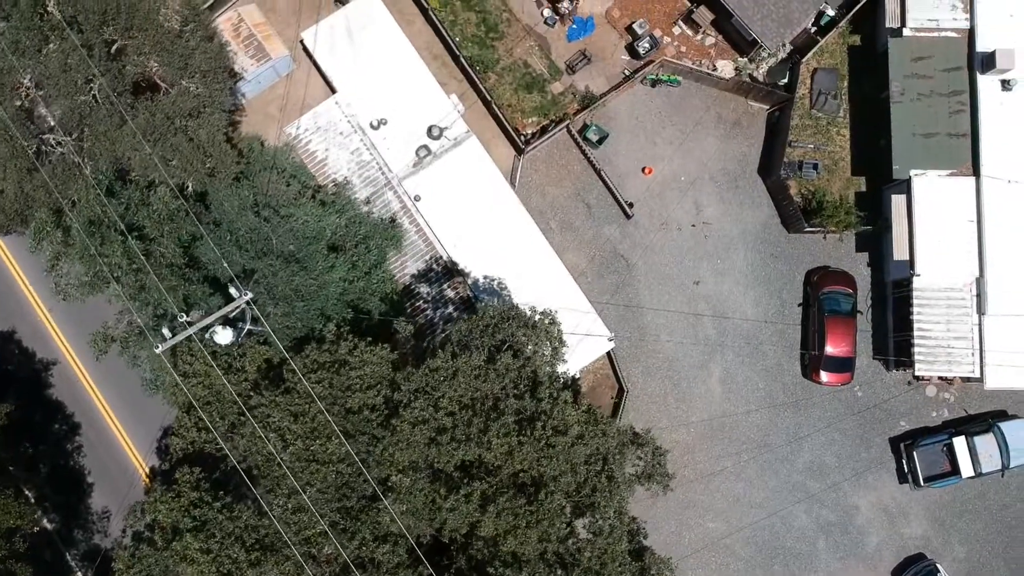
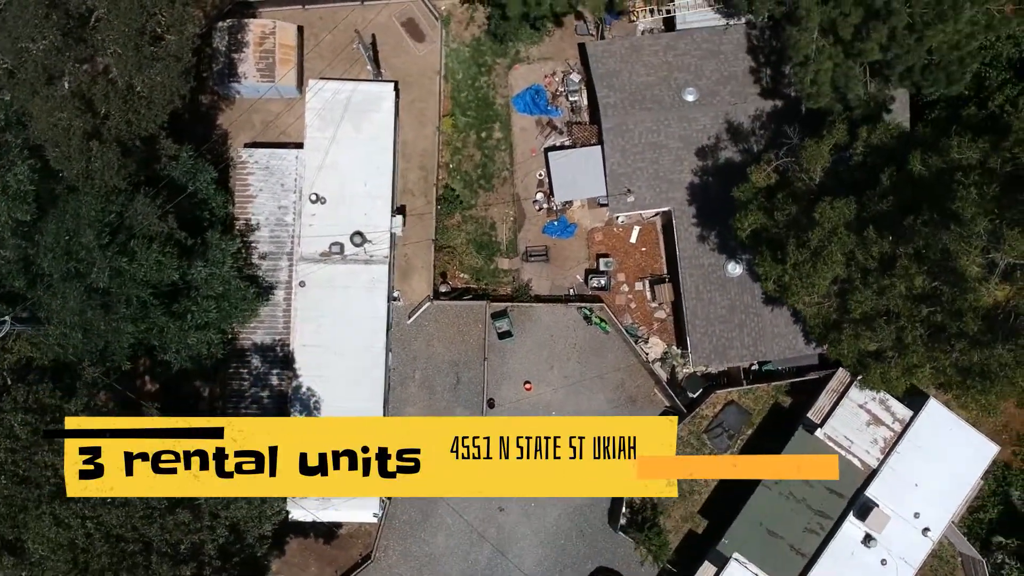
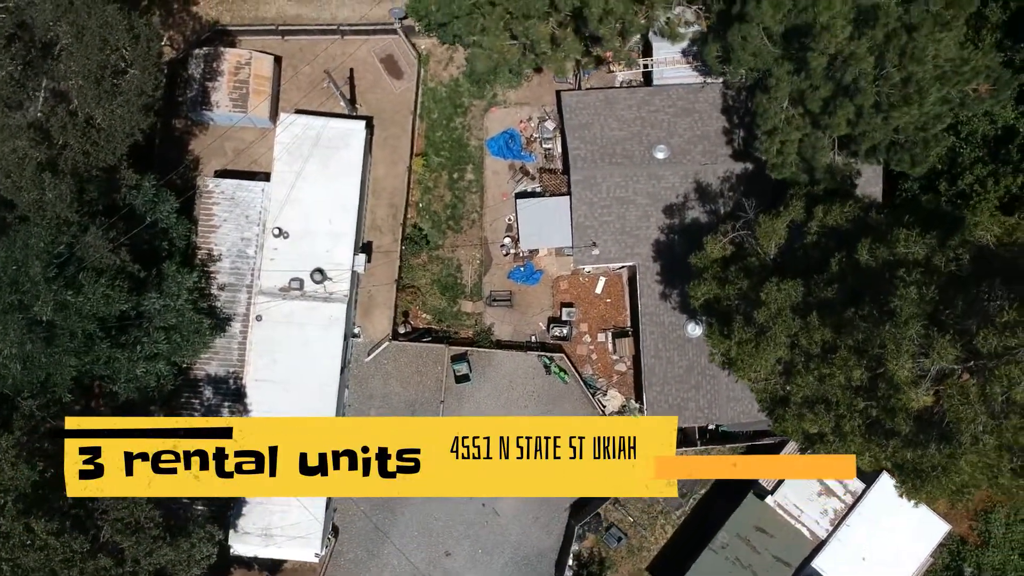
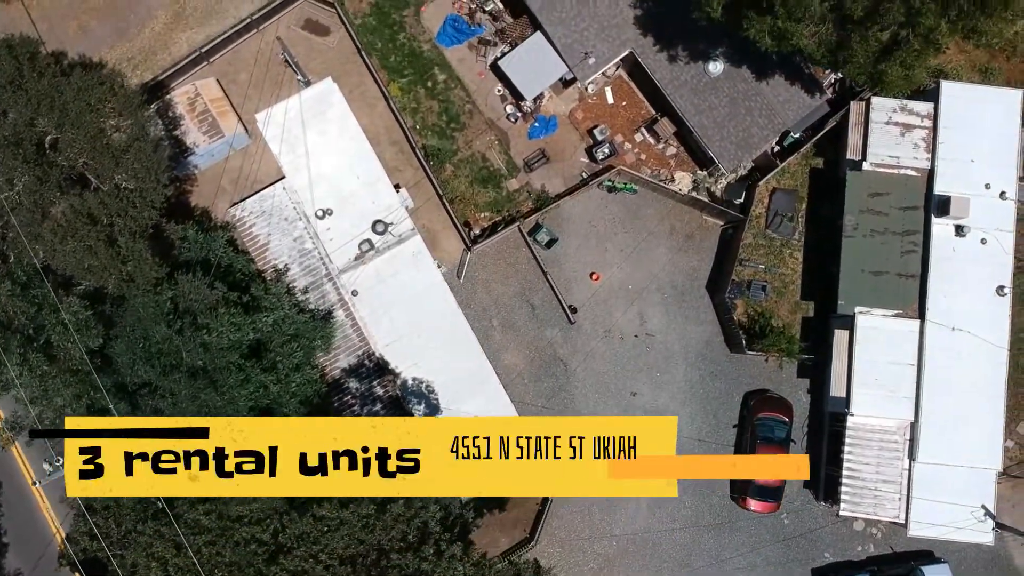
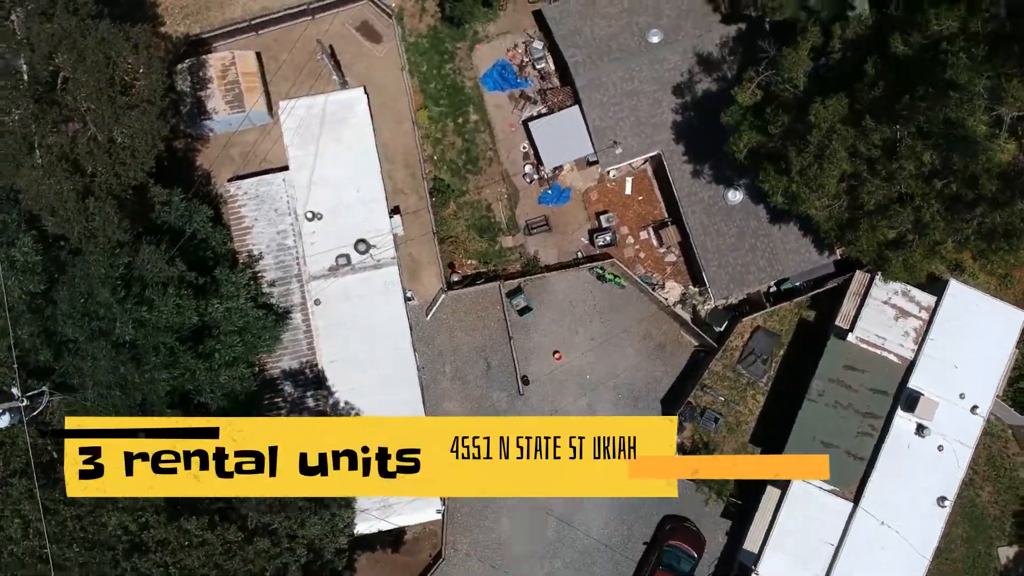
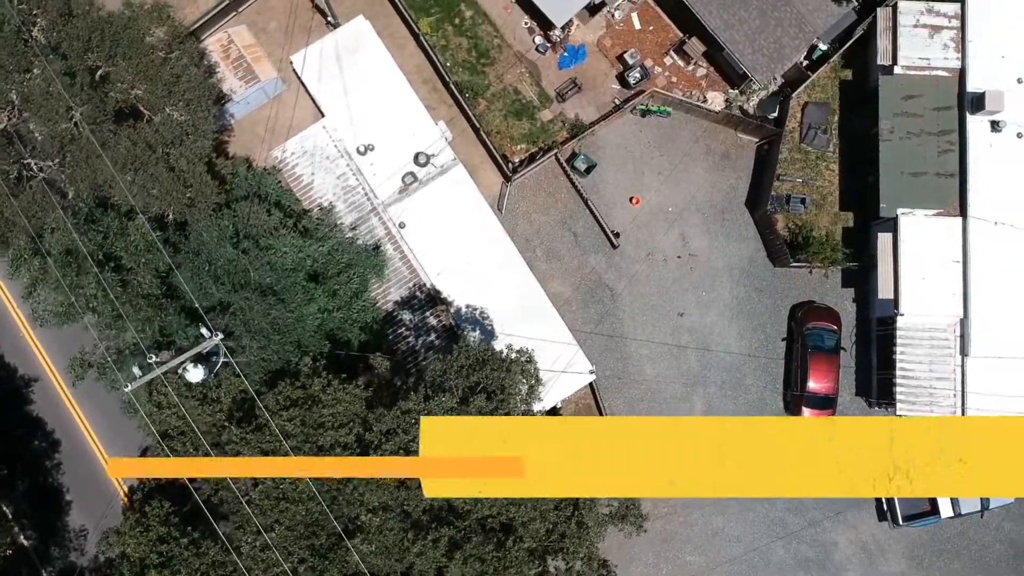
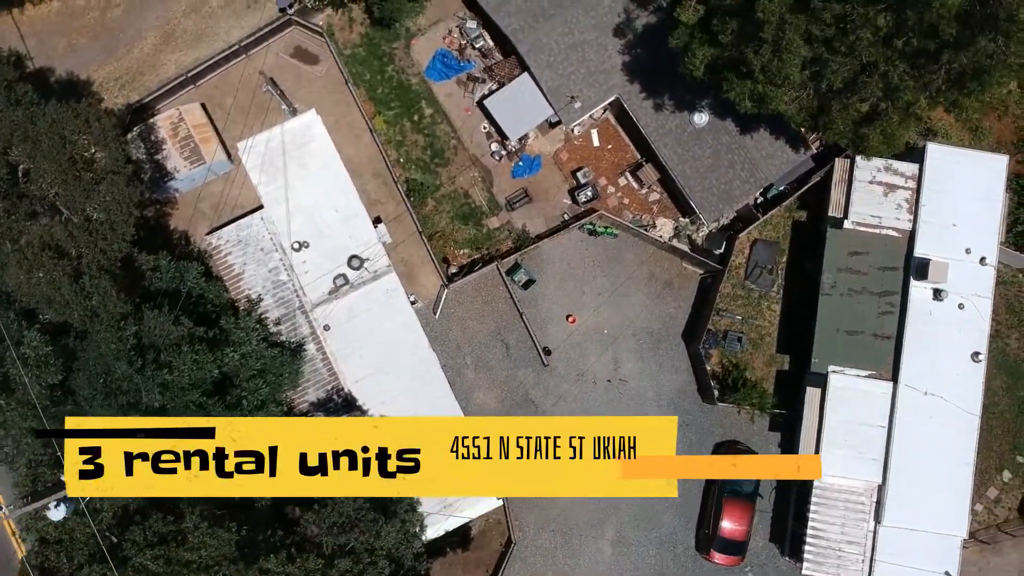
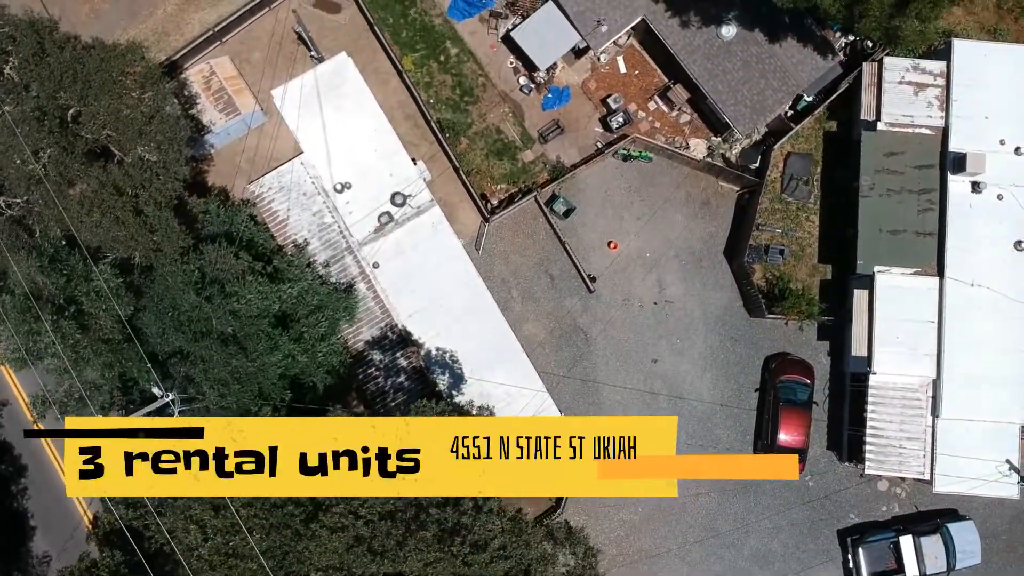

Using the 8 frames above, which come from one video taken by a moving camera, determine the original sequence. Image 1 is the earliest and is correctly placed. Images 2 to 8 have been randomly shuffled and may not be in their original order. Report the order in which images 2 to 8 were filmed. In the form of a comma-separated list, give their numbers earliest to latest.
6, 8, 4, 7, 5, 2, 3
